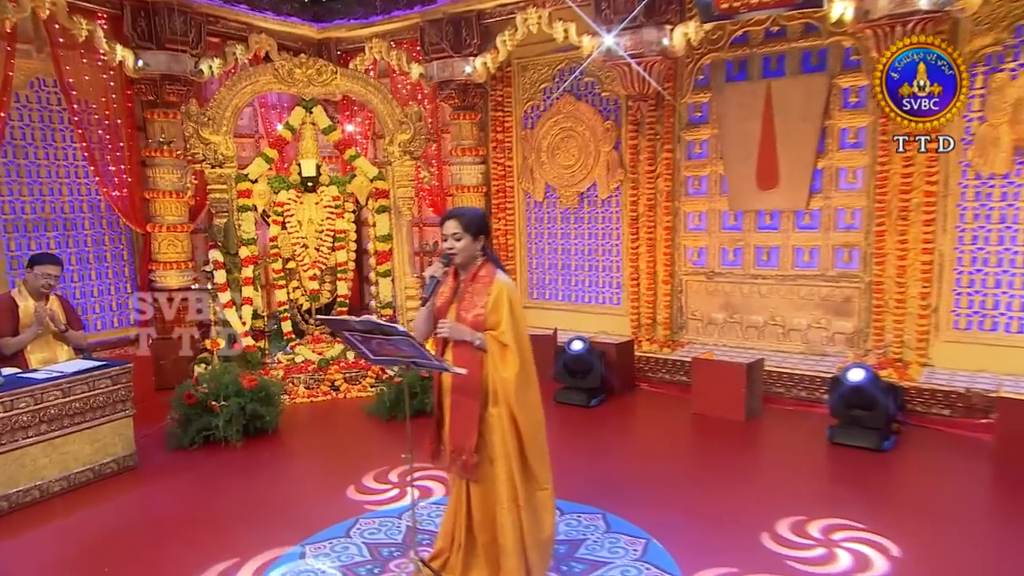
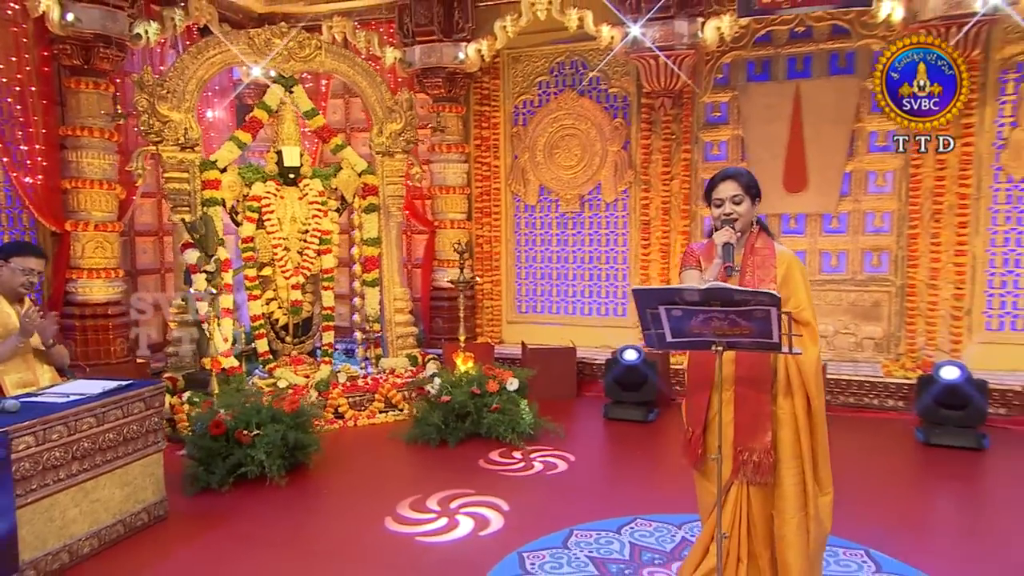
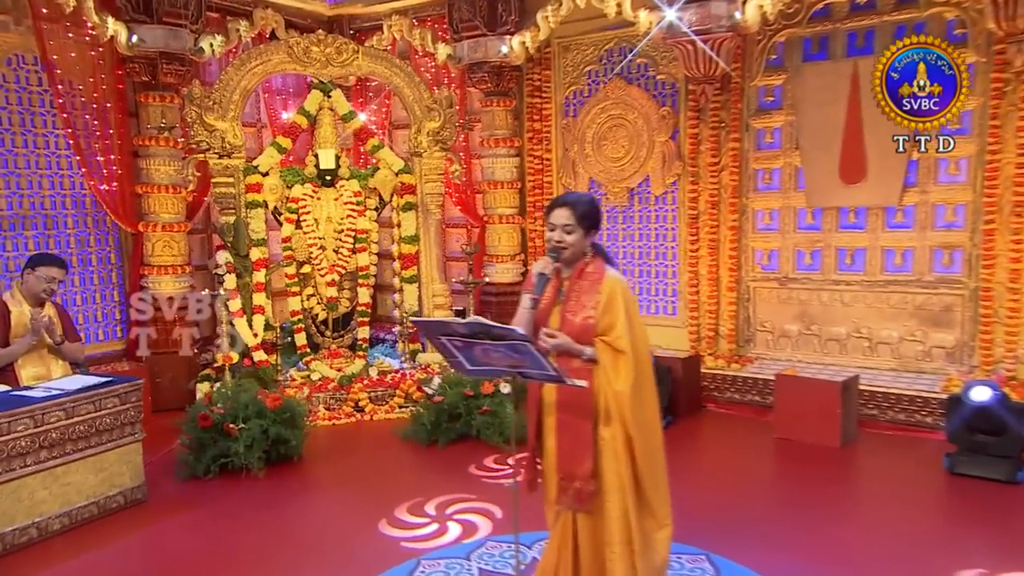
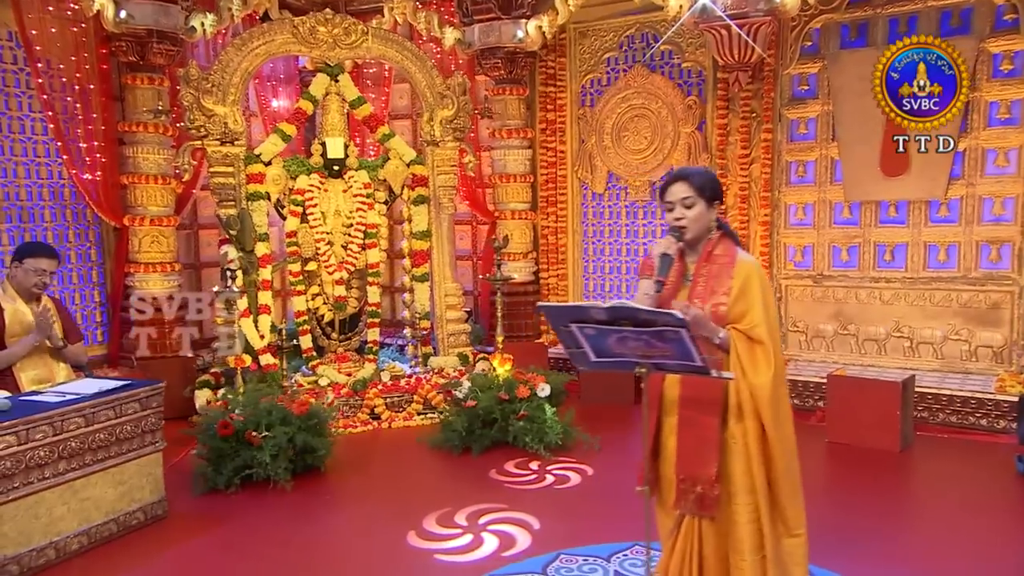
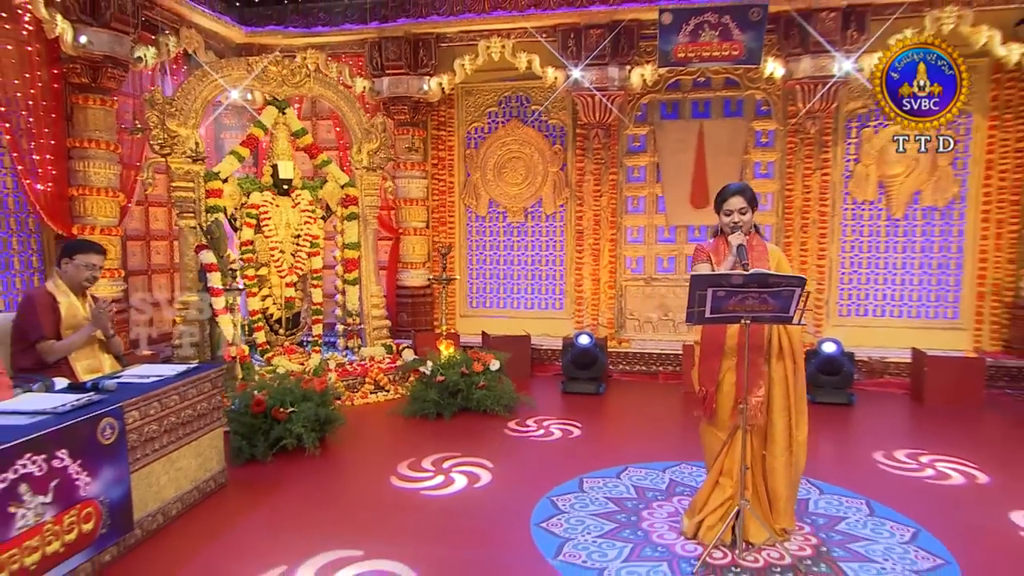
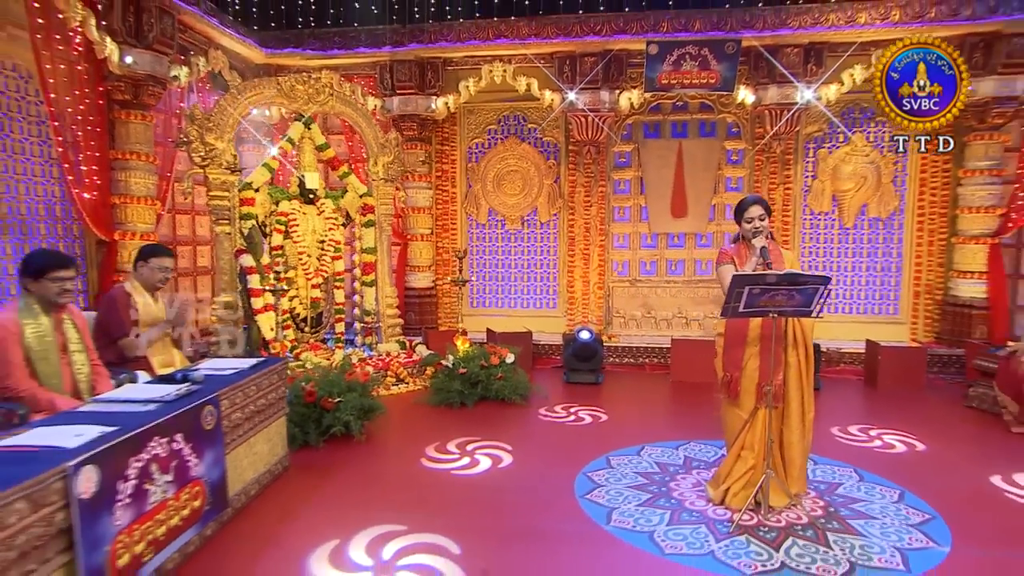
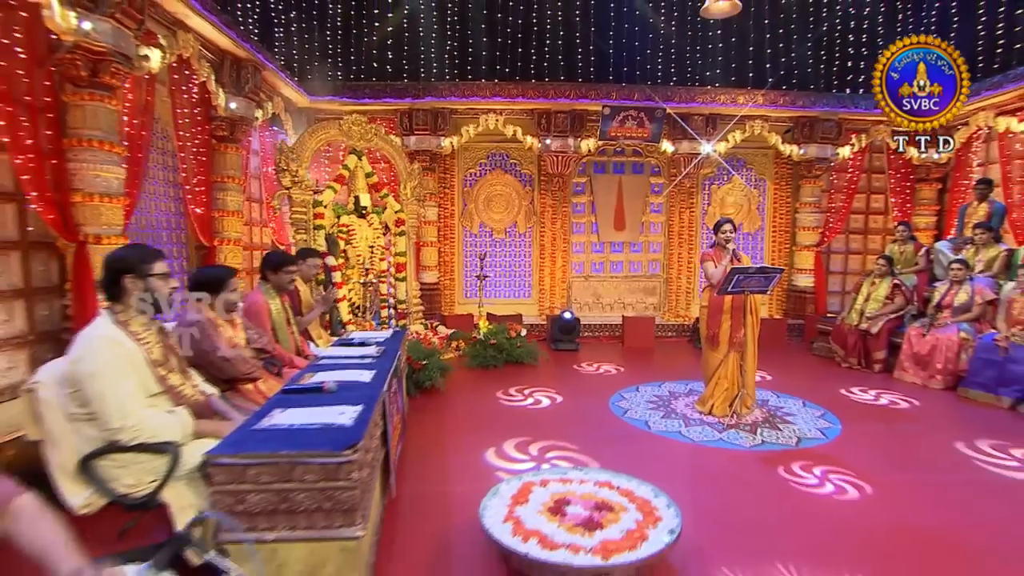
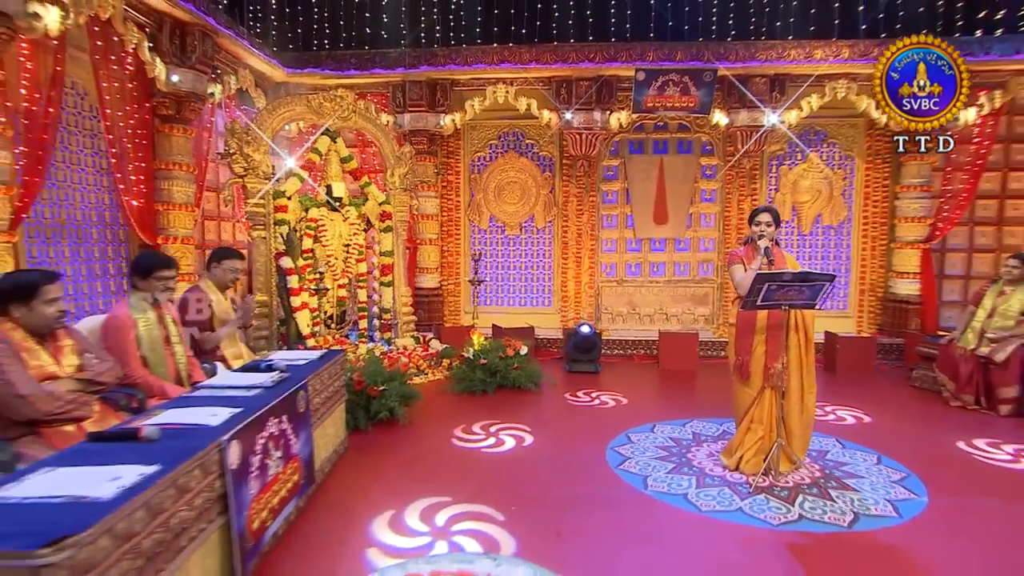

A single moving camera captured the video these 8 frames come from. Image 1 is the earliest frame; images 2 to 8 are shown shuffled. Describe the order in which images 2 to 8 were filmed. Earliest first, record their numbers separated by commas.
3, 4, 2, 5, 6, 8, 7
